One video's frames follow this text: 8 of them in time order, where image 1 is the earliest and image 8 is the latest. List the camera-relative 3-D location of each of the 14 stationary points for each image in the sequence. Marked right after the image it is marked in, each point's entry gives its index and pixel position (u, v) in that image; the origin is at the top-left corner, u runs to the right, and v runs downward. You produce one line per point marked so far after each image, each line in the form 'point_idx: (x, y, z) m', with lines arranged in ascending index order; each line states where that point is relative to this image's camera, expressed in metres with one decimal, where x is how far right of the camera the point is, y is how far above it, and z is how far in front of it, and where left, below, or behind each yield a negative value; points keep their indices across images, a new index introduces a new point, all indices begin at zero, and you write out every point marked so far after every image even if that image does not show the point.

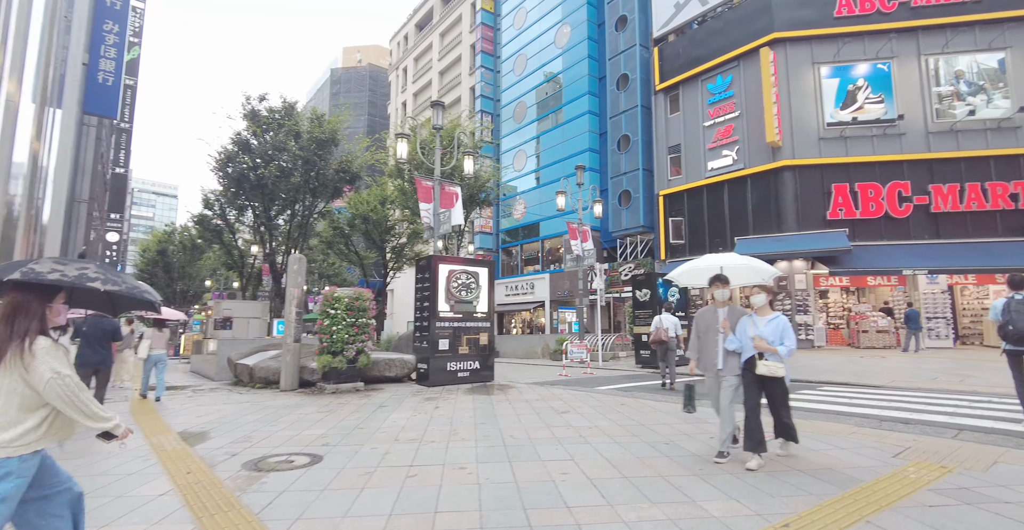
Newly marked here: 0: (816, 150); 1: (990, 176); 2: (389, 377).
0: (+13.2, +5.1, +20.1) m
1: (+19.5, +3.7, +18.6) m
2: (-3.7, -3.4, +13.7) m
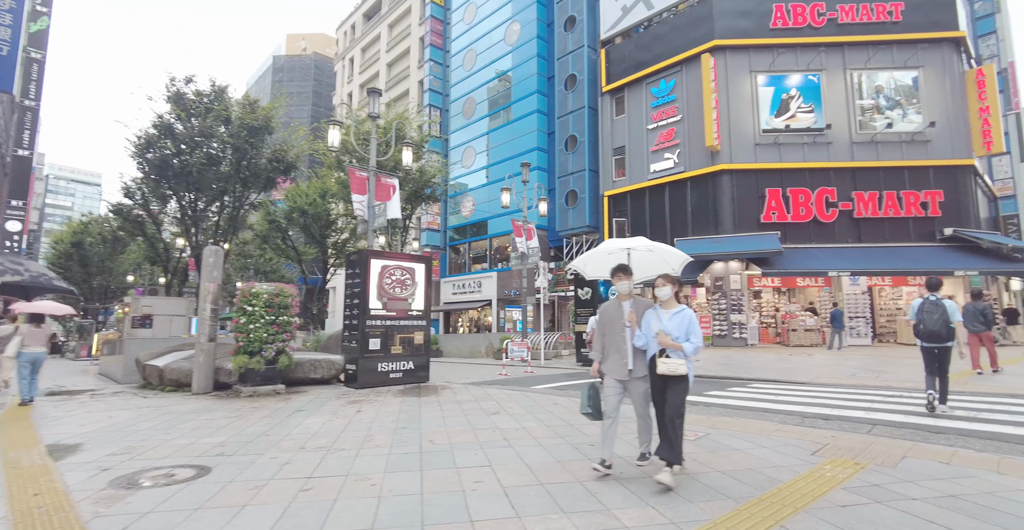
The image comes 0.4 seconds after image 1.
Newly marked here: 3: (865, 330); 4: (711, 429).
0: (+10.8, +5.0, +20.9) m
1: (+17.2, +3.5, +20.0) m
2: (-5.5, -3.2, +12.8) m
3: (+14.6, -2.7, +18.9) m
4: (+2.6, -2.2, +6.1) m
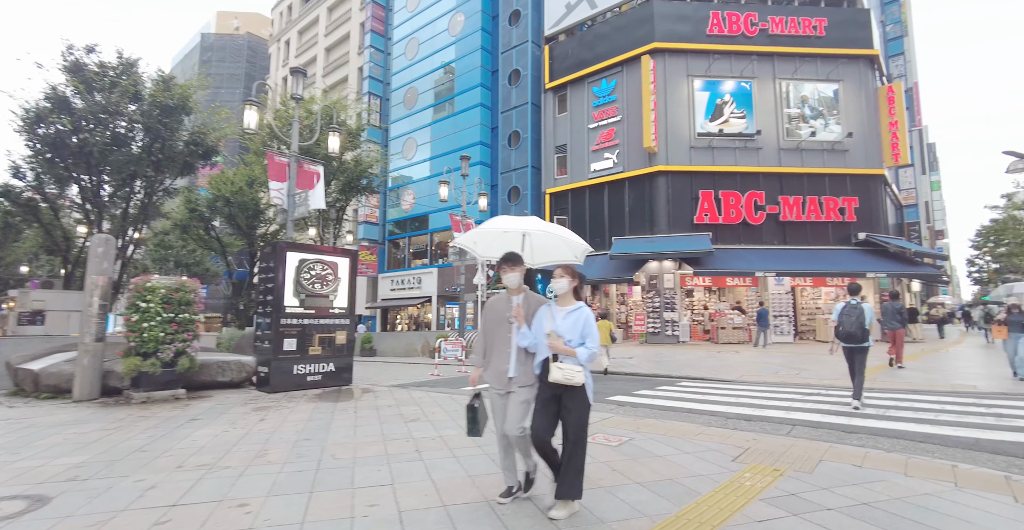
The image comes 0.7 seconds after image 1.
0: (+8.1, +5.0, +21.4) m
1: (+14.5, +3.4, +21.2) m
2: (-7.3, -3.0, +11.6) m
3: (+12.0, -2.7, +19.9) m
4: (+1.6, -2.1, +5.8) m
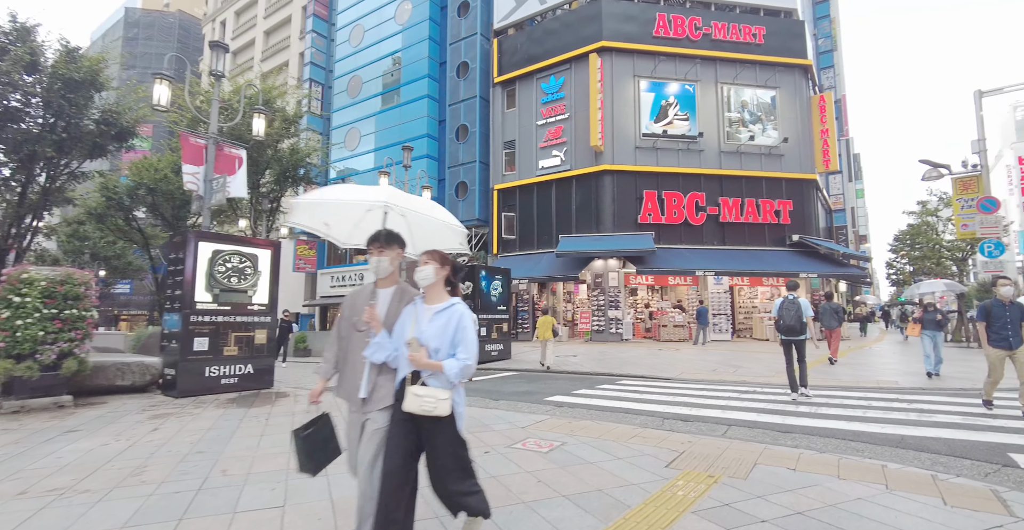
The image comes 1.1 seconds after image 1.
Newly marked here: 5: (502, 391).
0: (+5.7, +5.1, +21.6) m
1: (+12.0, +3.4, +22.1) m
2: (-8.7, -2.8, +10.3) m
3: (+9.6, -2.7, +20.5) m
4: (+0.7, -2.0, +5.4) m
5: (-0.2, -2.4, +8.8) m
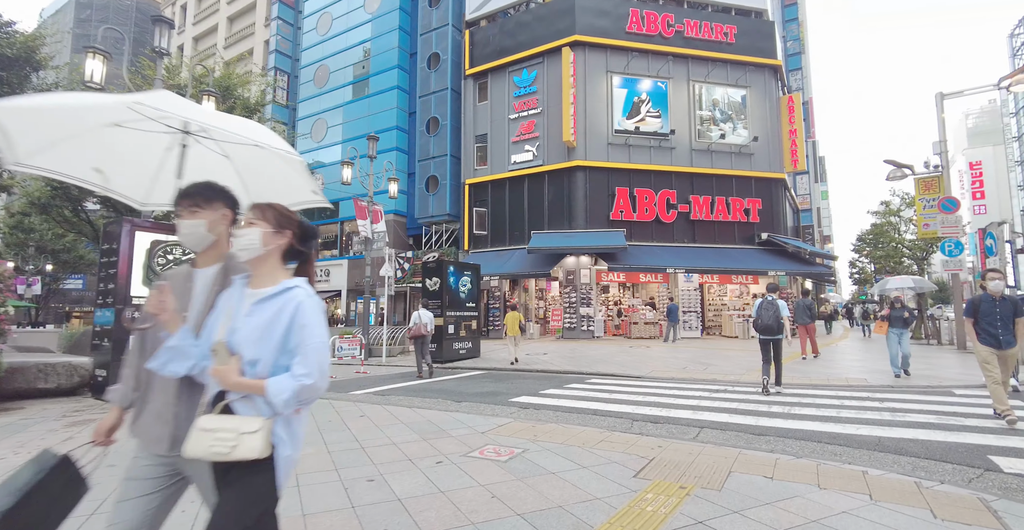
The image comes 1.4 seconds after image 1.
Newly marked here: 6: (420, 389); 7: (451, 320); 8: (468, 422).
0: (+4.3, +5.2, +21.4) m
1: (+10.6, +3.5, +22.2) m
2: (-9.5, -2.6, +9.3) m
3: (+8.3, -2.6, +20.6) m
4: (+0.2, -1.9, +5.0) m
5: (-0.9, -2.3, +8.4) m
6: (-1.8, -2.4, +8.7) m
7: (-1.9, -1.7, +14.1) m
8: (-0.6, -2.1, +6.1) m
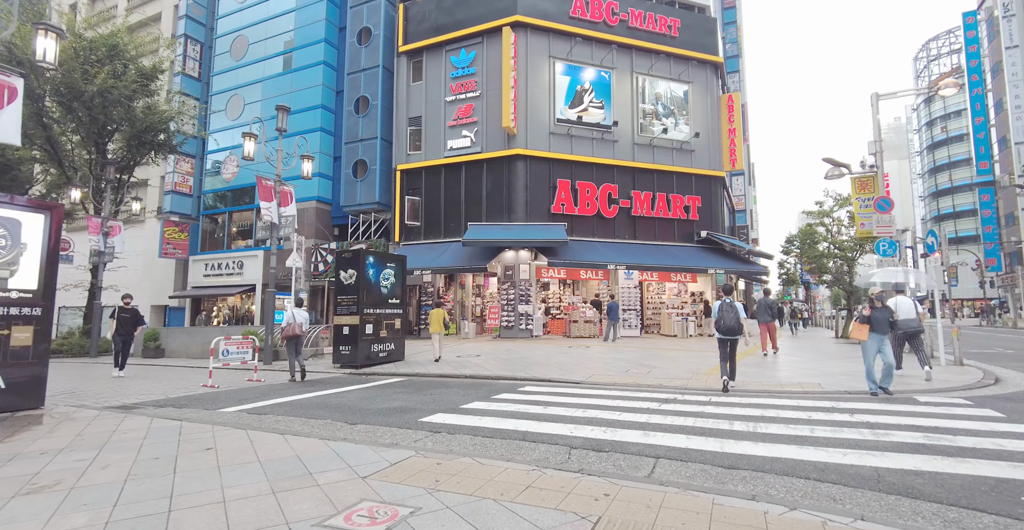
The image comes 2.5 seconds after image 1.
0: (+1.5, +5.4, +20.3) m
1: (+7.7, +3.6, +21.9) m
2: (-10.8, -2.2, +6.6) m
3: (+5.4, -2.5, +20.0) m
4: (-0.6, -1.7, +3.5) m
5: (-2.1, -2.1, +6.7) m
6: (-3.1, -2.1, +7.0) m
7: (-3.8, -1.4, +12.3) m
8: (-1.6, -1.9, +4.5) m
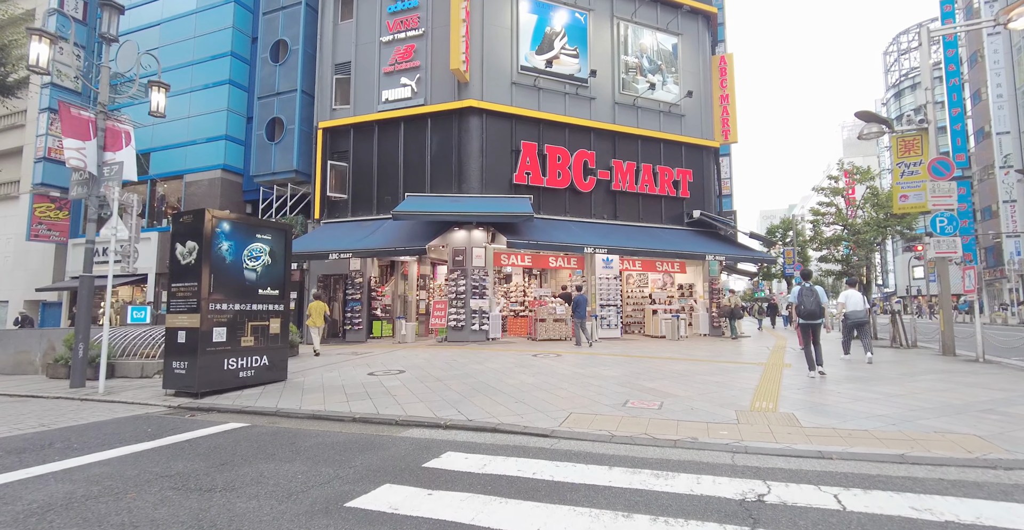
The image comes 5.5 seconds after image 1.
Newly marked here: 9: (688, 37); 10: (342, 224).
0: (-0.1, +6.0, +16.1) m
1: (+5.8, +4.2, +18.2) m
2: (-11.5, -1.7, +1.7) m
3: (+3.7, -1.9, +16.2) m
4: (-1.2, -1.3, -0.7) m
5: (-2.9, -1.6, +2.4) m
6: (-3.8, -1.6, +2.6) m
7: (-5.0, -0.9, +7.9) m
8: (-2.2, -1.4, +0.3) m
9: (+7.4, +9.5, +19.0) m
10: (-6.2, +1.5, +16.7) m
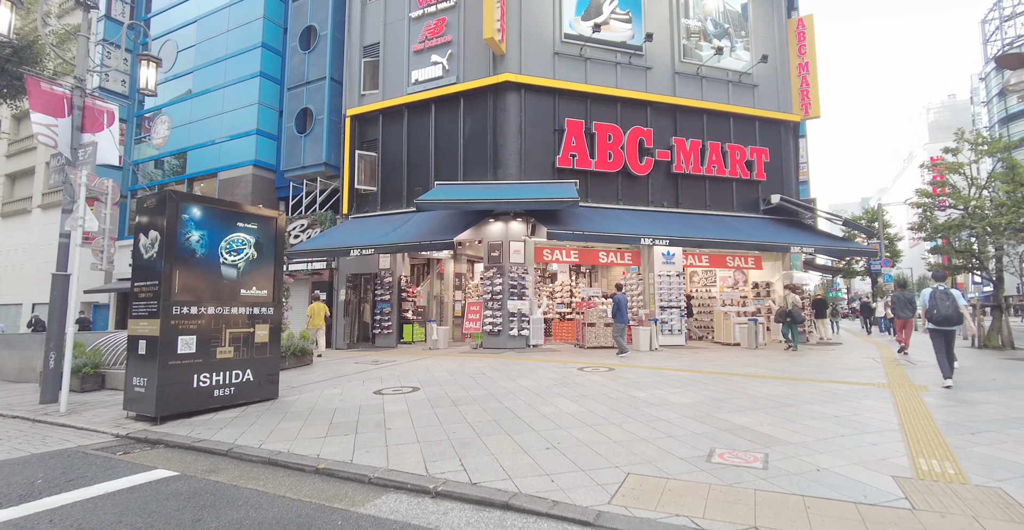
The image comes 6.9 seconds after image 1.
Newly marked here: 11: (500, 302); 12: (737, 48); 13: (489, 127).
0: (+1.2, +6.1, +14.2) m
1: (+7.3, +4.3, +15.5) m
2: (-11.7, -1.7, +1.1) m
3: (+5.0, -1.8, +13.8) m
4: (-1.7, -1.2, -2.5) m
5: (-3.0, -1.5, +0.8) m
6: (-4.0, -1.5, +1.1) m
7: (-4.5, -0.8, +6.5) m
8: (-2.6, -1.3, -1.4) m
9: (+8.9, +9.6, +16.2) m
10: (-4.8, +1.5, +15.3) m
11: (-0.3, -1.1, +13.3) m
12: (+7.8, +7.5, +15.8) m
13: (-0.7, +4.2, +14.0) m
